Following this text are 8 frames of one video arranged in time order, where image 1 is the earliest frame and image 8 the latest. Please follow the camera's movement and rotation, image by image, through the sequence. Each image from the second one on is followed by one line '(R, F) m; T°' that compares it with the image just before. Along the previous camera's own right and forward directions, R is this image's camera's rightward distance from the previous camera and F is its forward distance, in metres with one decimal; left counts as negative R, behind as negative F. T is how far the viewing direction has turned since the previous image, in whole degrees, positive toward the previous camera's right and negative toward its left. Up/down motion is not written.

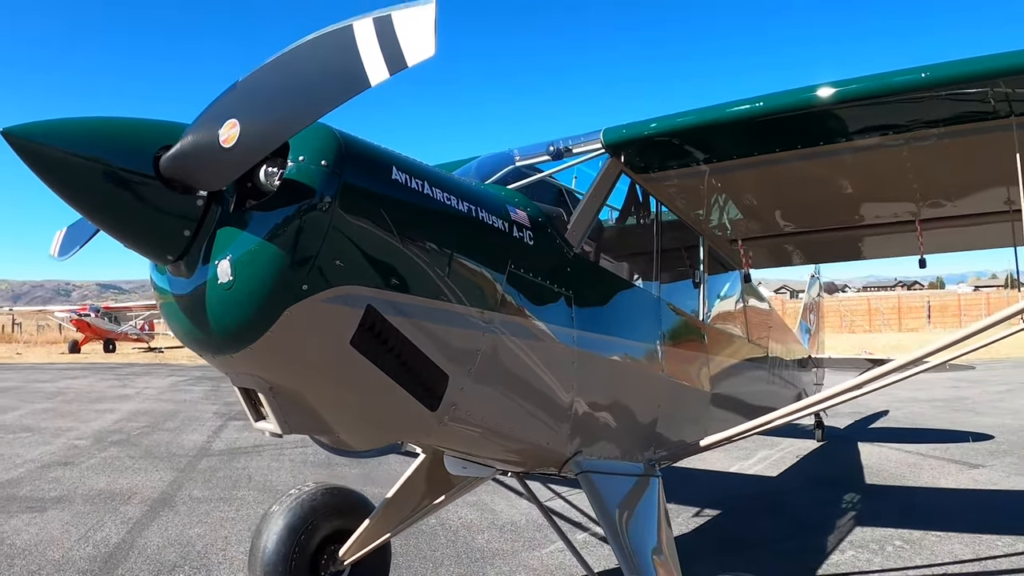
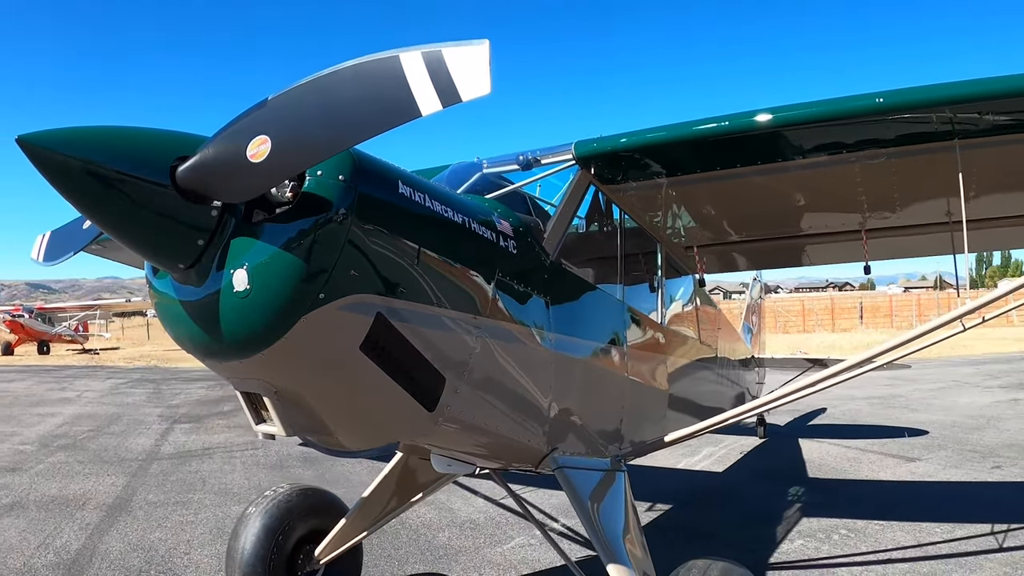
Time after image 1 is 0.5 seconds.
(-0.1, -0.1) m; +5°
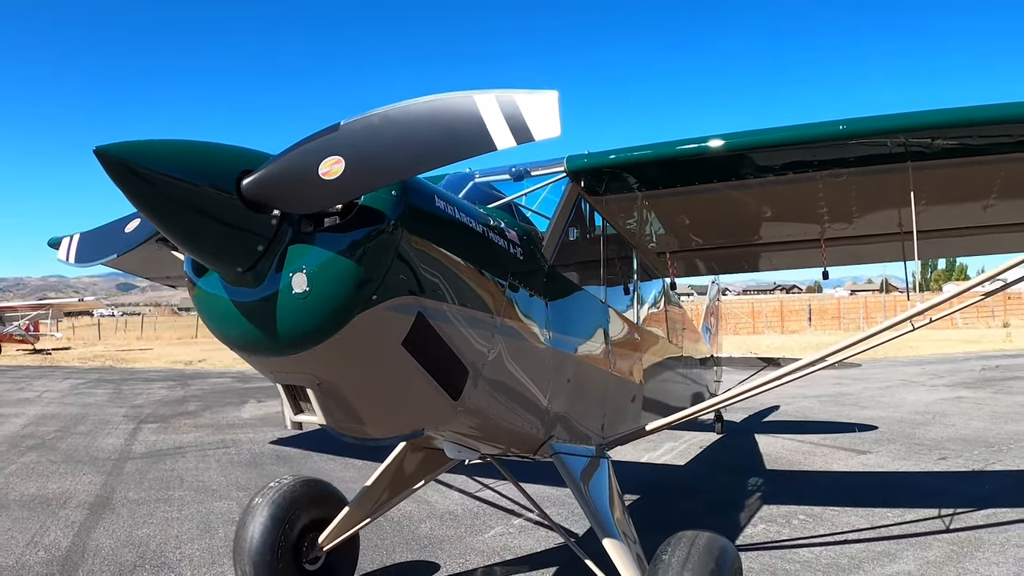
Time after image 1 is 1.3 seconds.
(-0.2, -0.2) m; +3°
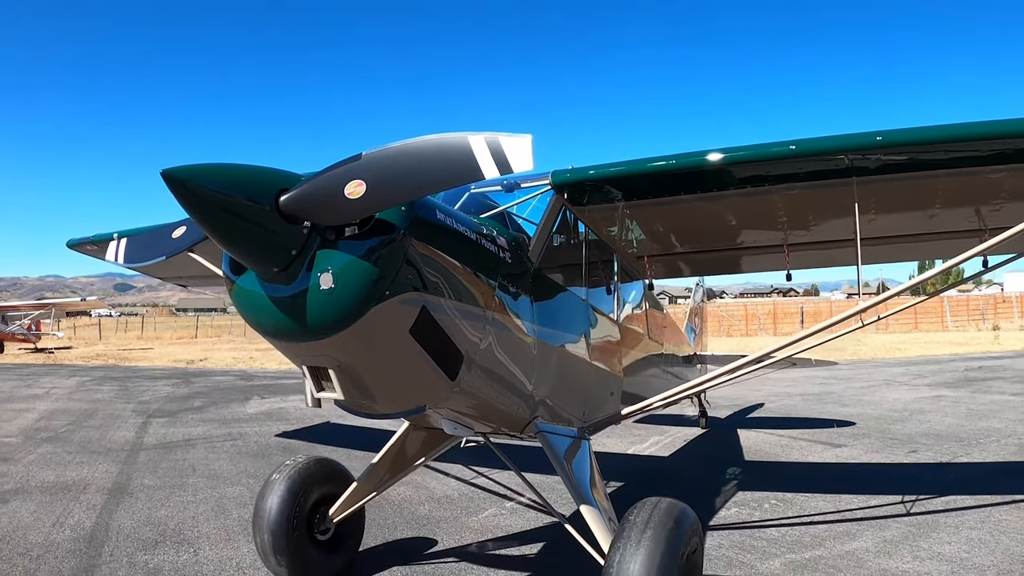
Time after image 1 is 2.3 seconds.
(0.0, -0.3) m; 0°
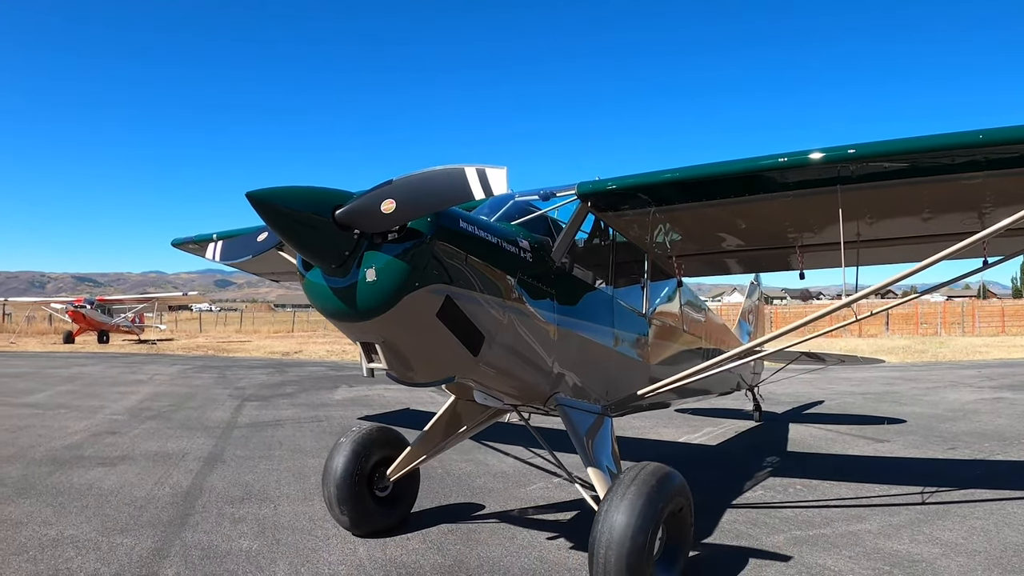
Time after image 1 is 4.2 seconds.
(+0.2, -0.5) m; -6°
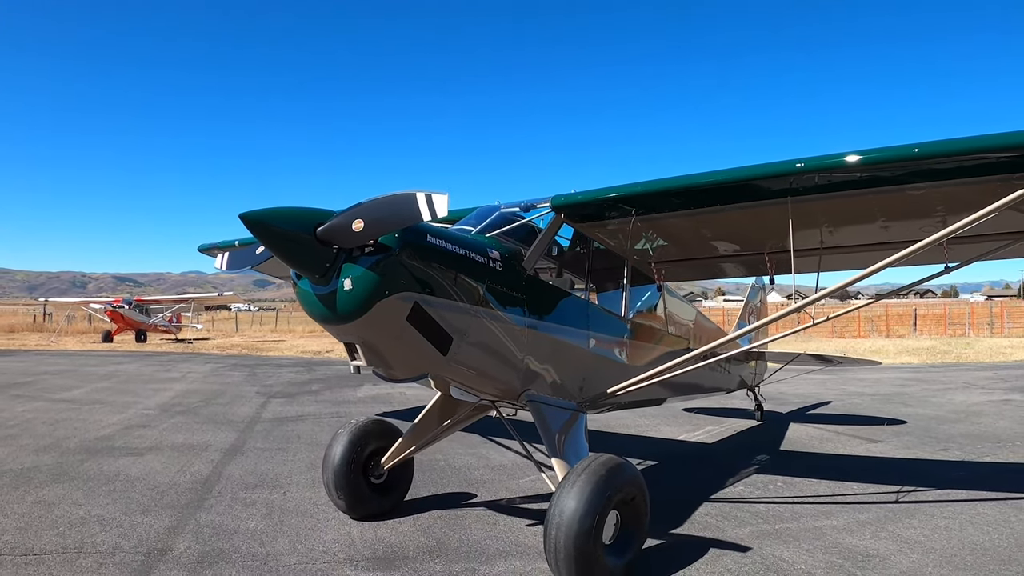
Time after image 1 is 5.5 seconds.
(+0.3, -0.3) m; -3°
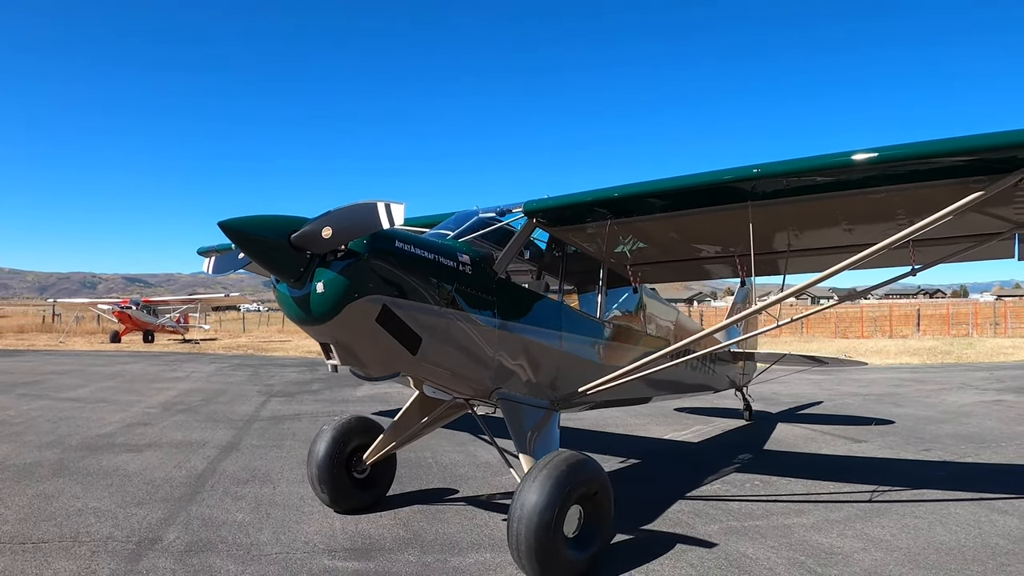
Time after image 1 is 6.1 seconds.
(+0.2, -0.1) m; -1°
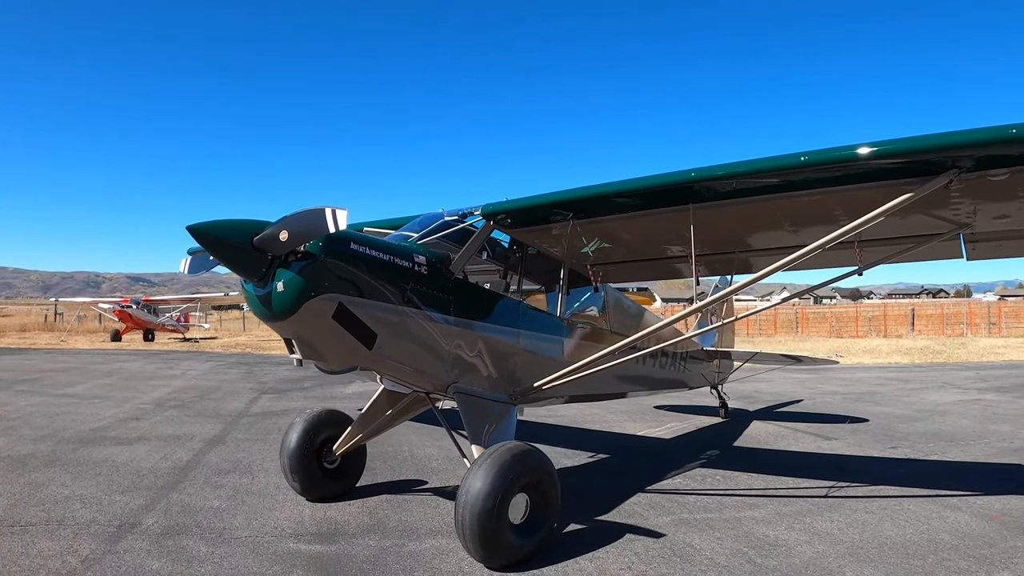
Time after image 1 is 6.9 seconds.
(+0.3, -0.2) m; 0°
